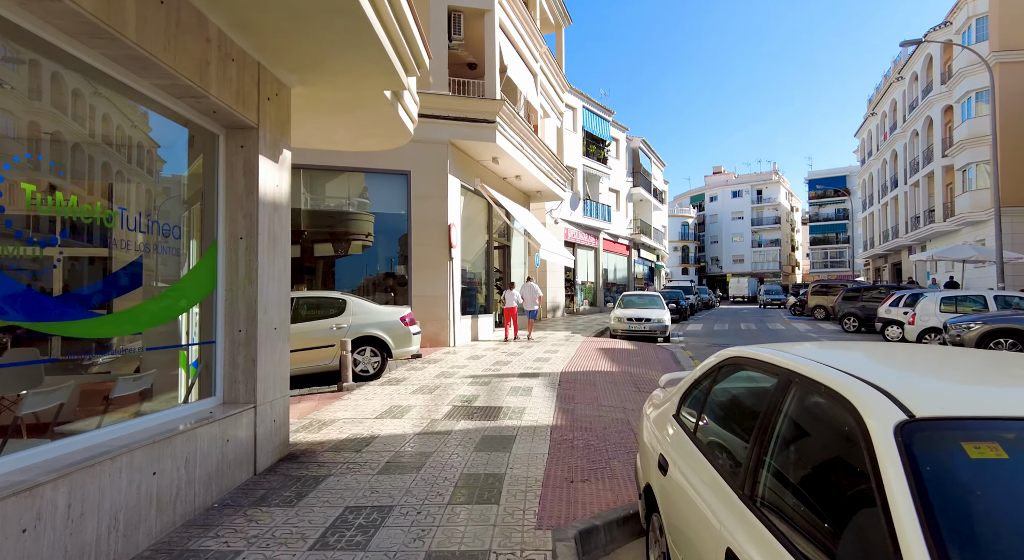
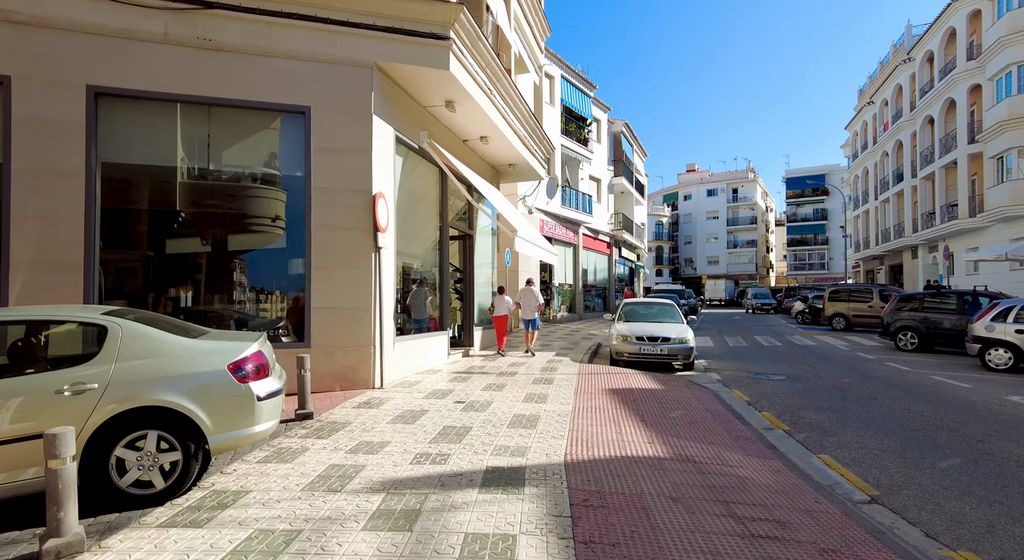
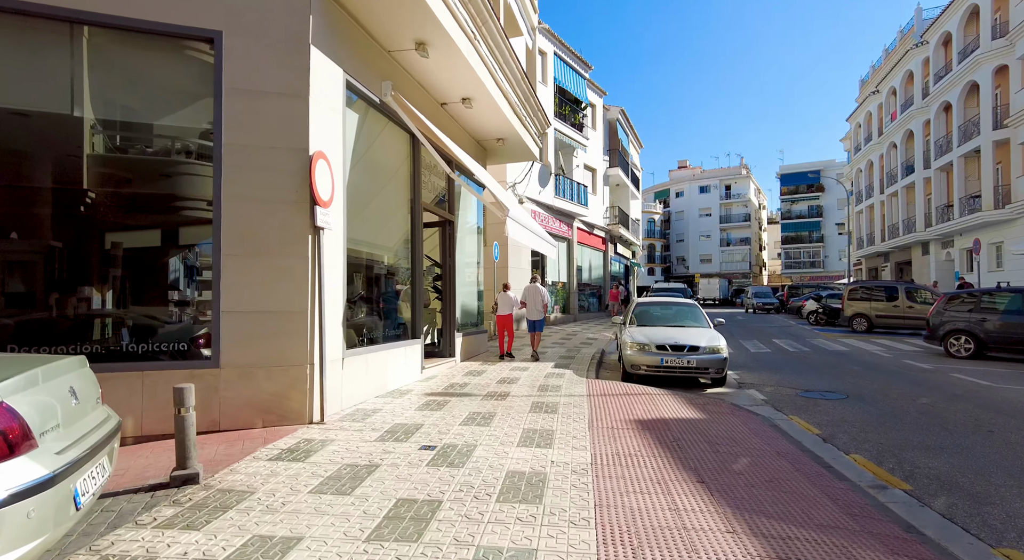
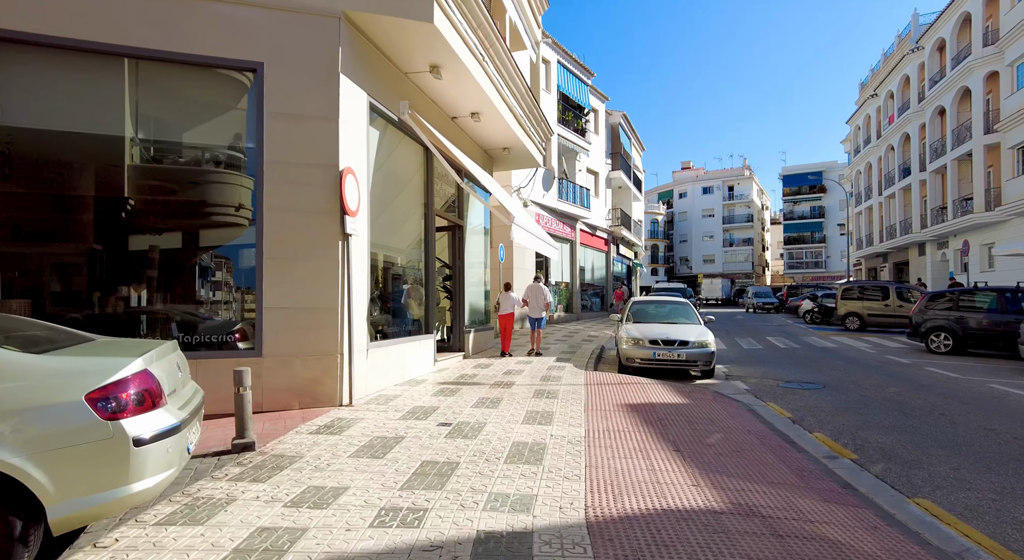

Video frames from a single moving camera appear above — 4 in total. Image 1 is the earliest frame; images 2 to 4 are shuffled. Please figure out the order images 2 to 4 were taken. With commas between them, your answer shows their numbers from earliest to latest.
2, 4, 3
